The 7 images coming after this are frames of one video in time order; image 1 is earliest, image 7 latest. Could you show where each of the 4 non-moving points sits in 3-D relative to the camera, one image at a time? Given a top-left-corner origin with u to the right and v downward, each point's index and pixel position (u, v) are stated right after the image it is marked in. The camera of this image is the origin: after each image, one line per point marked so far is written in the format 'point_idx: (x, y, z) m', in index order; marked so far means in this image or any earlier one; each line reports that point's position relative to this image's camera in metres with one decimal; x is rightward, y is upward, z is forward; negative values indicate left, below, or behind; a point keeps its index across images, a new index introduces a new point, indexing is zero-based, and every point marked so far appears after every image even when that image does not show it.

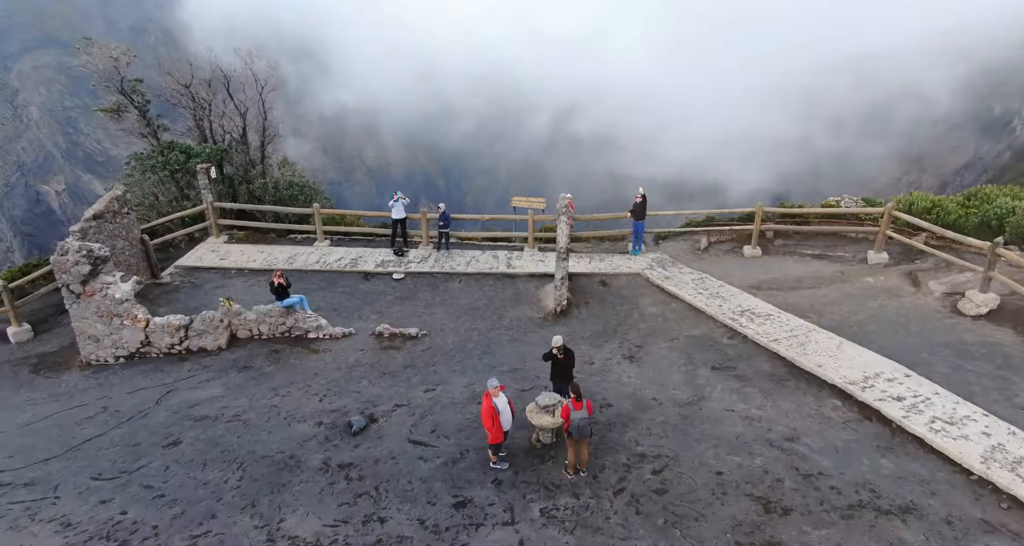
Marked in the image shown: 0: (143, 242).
0: (-8.9, +0.7, +12.7) m
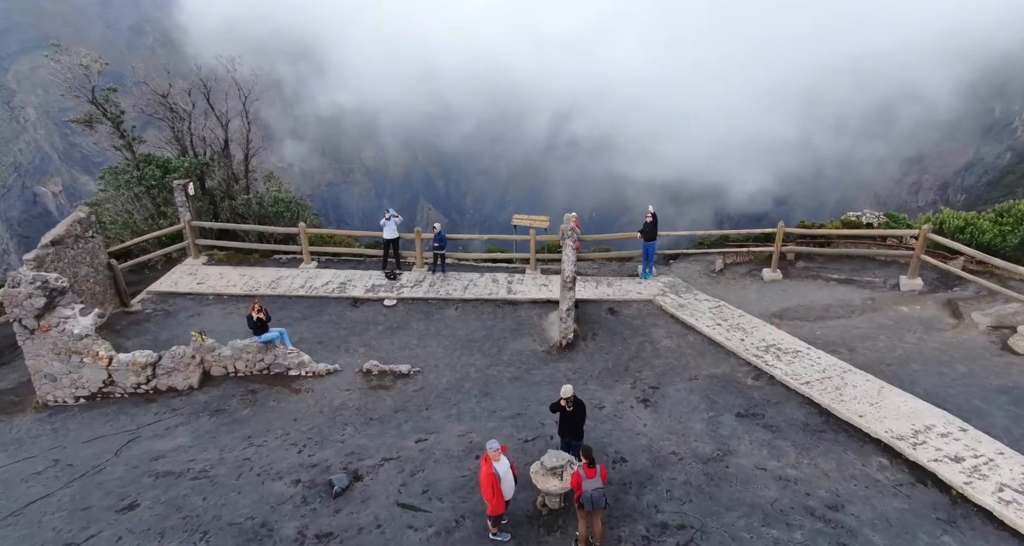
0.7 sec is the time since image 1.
0: (-8.8, +0.1, +11.7) m
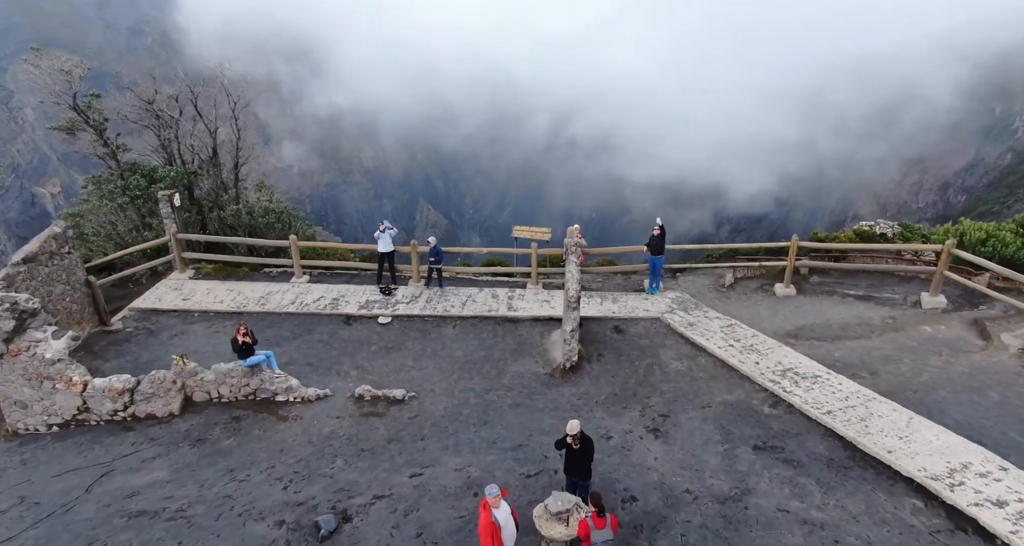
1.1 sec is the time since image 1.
0: (-8.8, -0.2, +11.1) m
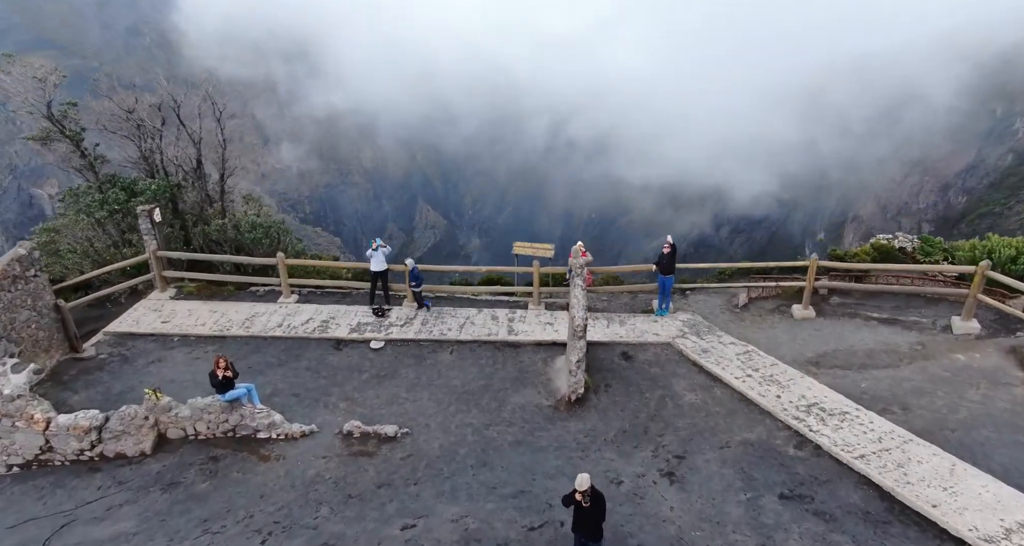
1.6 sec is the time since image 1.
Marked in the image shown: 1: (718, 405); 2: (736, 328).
0: (-8.8, -0.7, +10.3) m
1: (+3.6, -2.3, +9.2) m
2: (+4.9, -1.2, +11.5) m
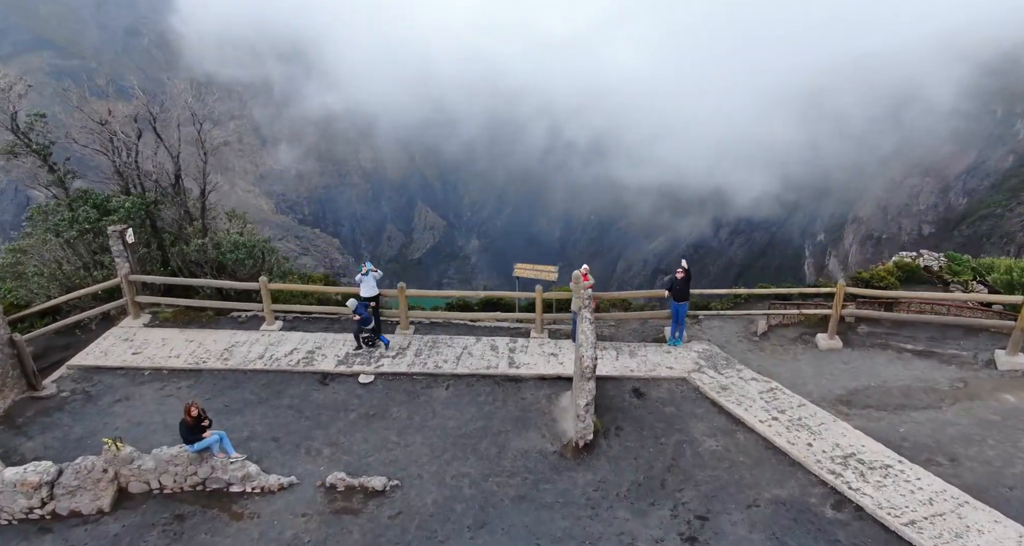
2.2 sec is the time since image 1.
0: (-8.8, -1.2, +9.4) m
1: (+3.6, -2.8, +8.3) m
2: (+4.9, -1.7, +10.6) m
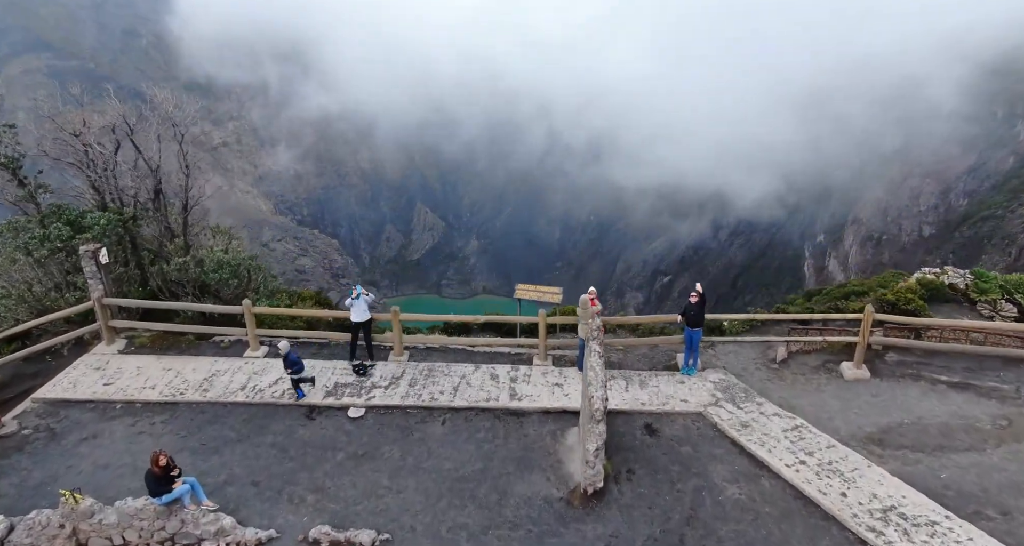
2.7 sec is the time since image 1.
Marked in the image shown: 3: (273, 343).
0: (-8.8, -1.7, +8.6) m
1: (+3.7, -3.3, +7.6) m
2: (+4.9, -2.2, +9.8) m
3: (-5.2, -1.5, +11.4) m
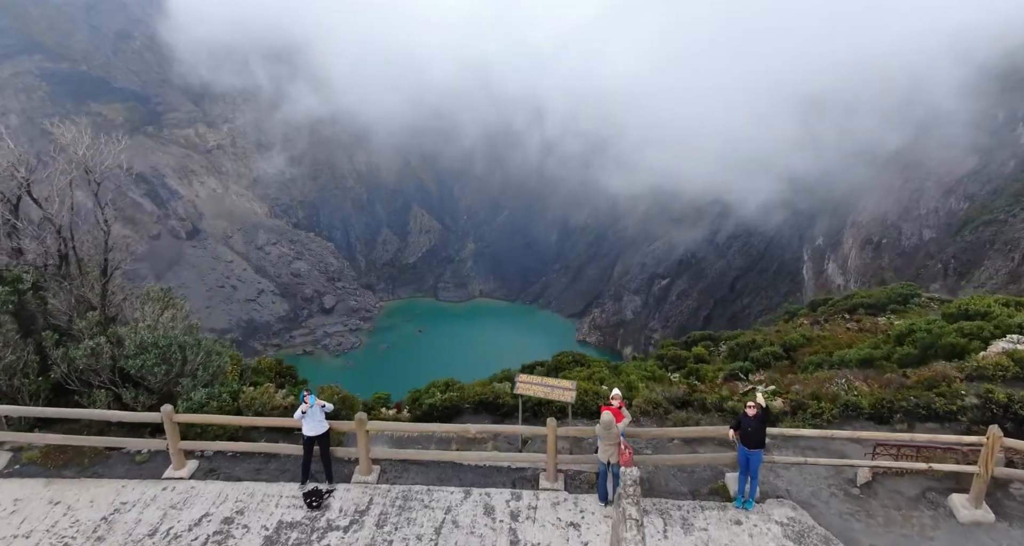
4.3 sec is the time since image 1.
0: (-8.7, -3.2, +6.0) m
1: (+3.7, -4.8, +5.1) m
2: (+4.9, -3.7, +7.3) m
3: (-5.2, -3.0, +8.9) m
